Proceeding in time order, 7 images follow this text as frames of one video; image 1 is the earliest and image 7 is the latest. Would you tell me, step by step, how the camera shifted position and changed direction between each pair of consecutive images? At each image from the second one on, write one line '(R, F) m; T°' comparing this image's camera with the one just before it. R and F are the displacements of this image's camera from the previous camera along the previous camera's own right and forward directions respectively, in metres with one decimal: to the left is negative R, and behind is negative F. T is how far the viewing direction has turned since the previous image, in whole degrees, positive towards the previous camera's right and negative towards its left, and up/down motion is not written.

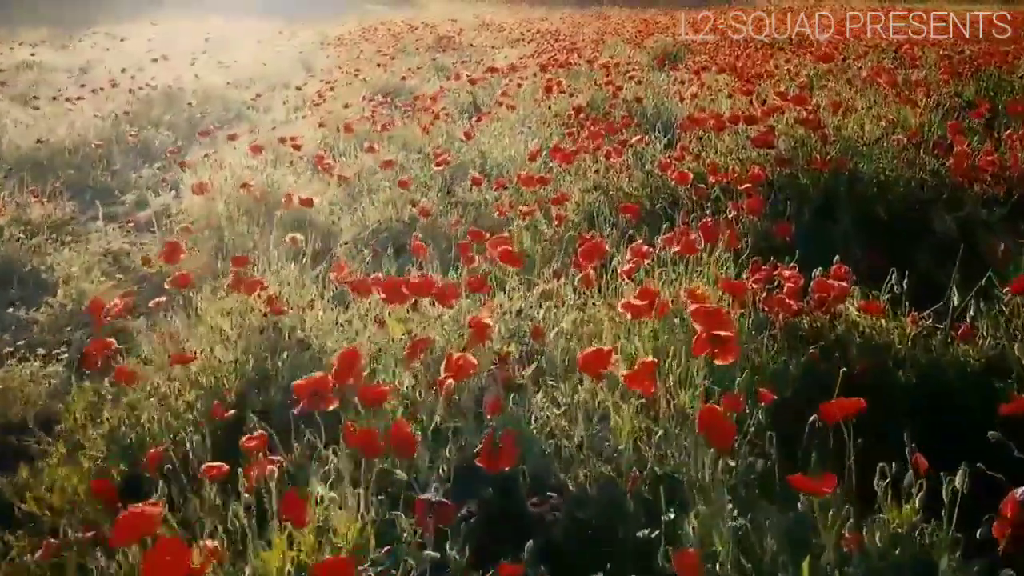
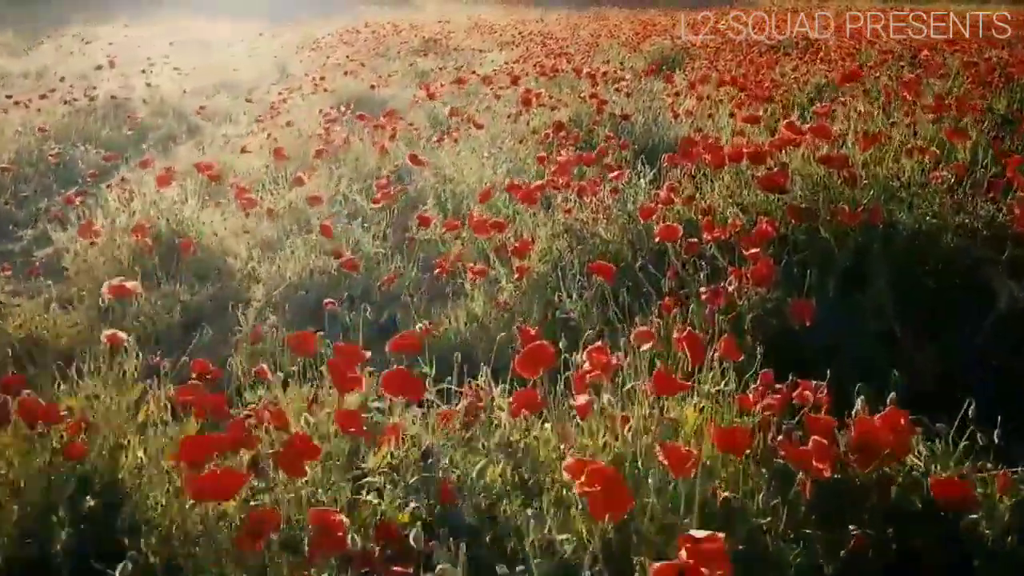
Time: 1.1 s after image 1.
(+0.1, +0.3) m; 0°
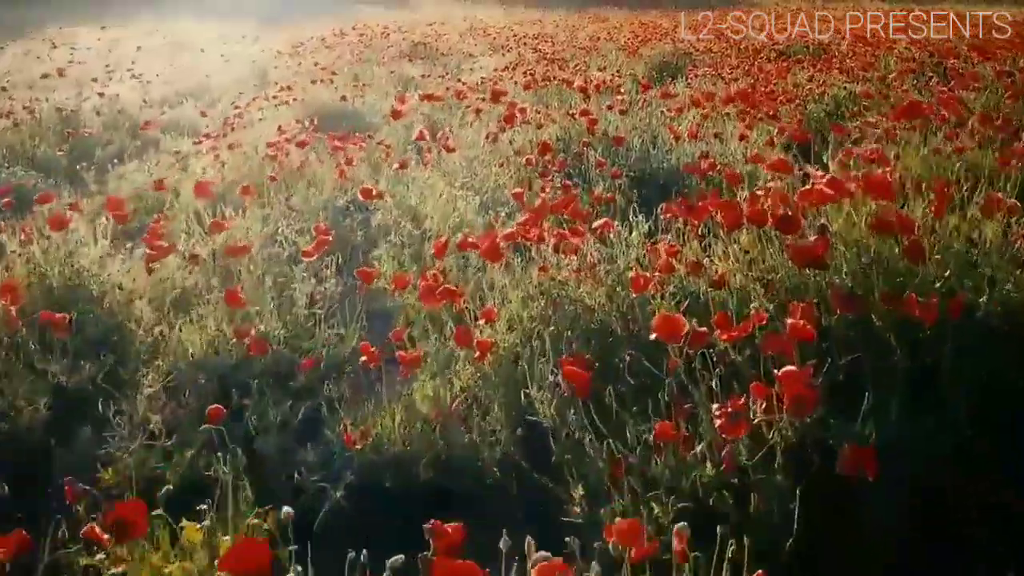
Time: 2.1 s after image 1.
(+0.1, +0.3) m; 0°
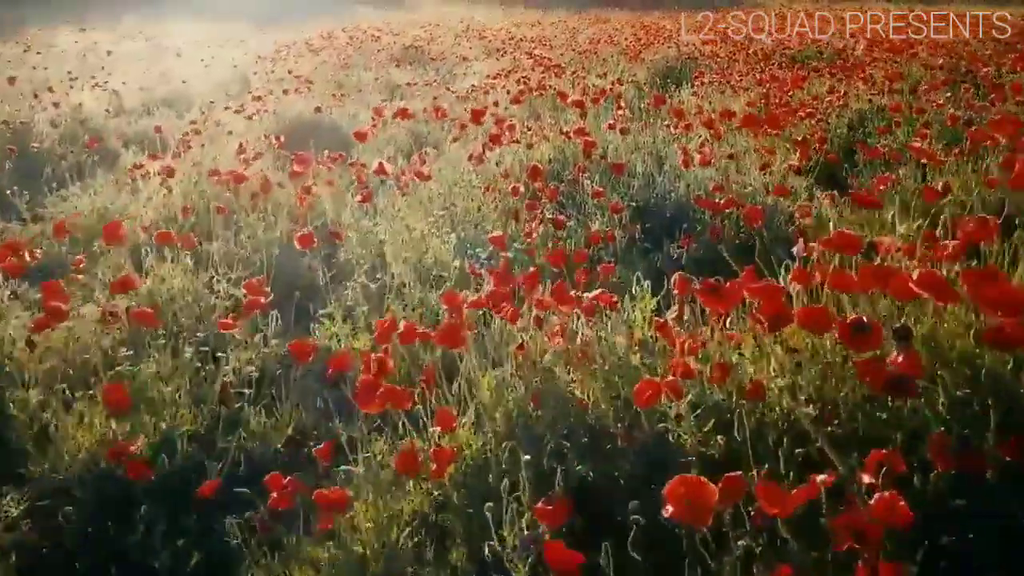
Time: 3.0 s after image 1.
(0.0, +0.3) m; 0°
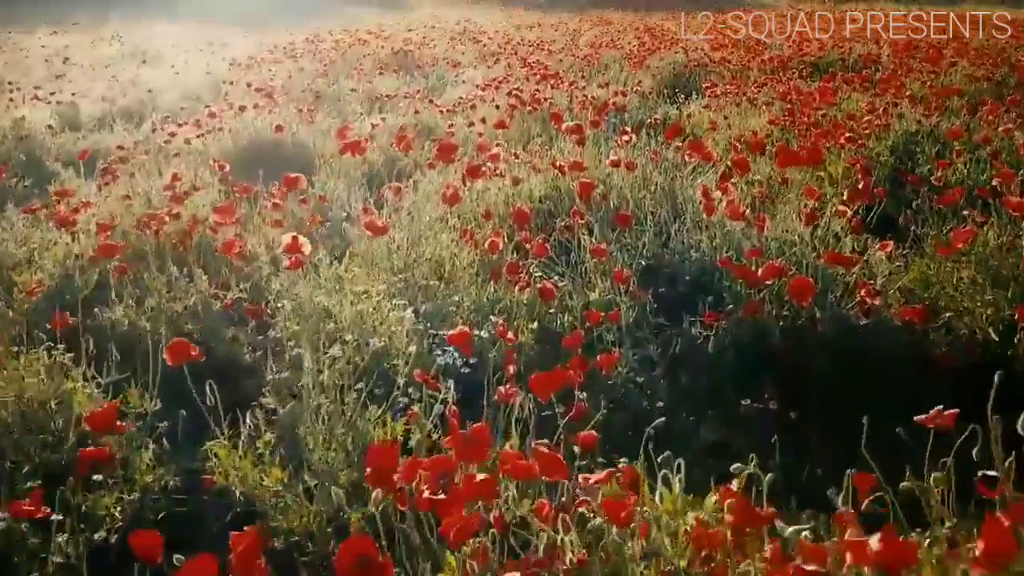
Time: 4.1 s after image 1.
(0.0, +0.4) m; 0°
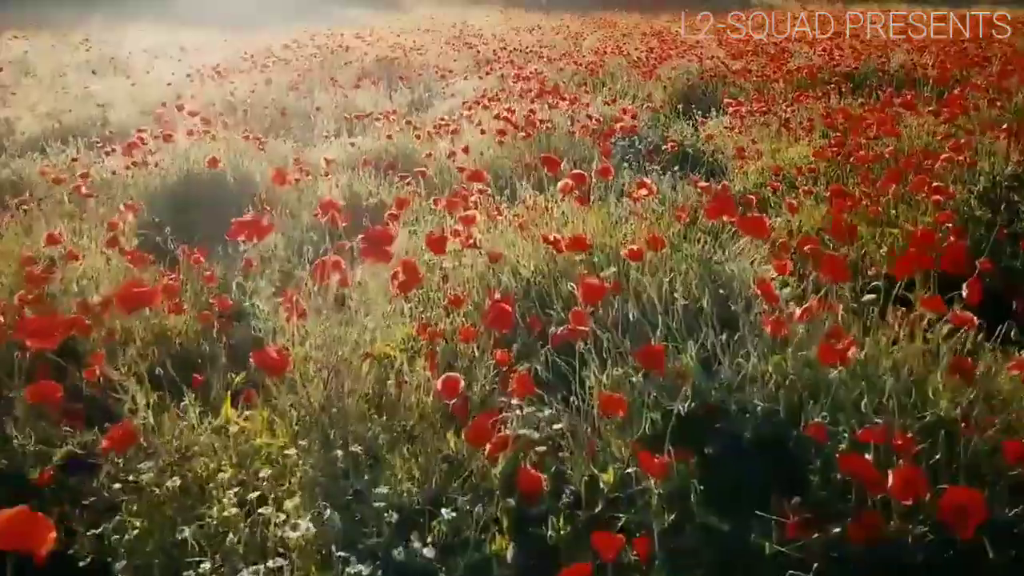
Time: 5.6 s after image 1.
(0.0, +0.5) m; 0°
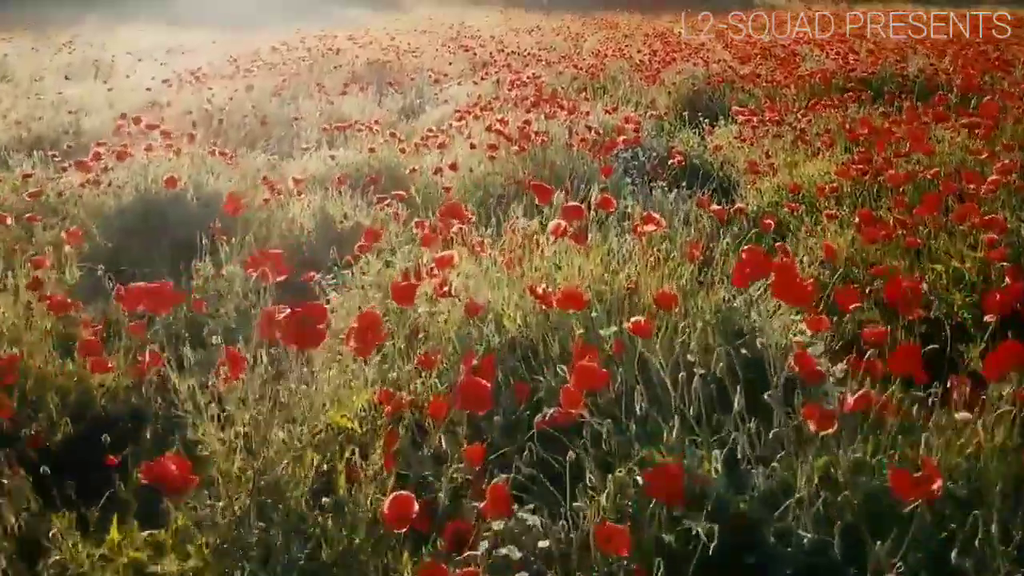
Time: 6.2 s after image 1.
(0.0, +0.2) m; 0°
